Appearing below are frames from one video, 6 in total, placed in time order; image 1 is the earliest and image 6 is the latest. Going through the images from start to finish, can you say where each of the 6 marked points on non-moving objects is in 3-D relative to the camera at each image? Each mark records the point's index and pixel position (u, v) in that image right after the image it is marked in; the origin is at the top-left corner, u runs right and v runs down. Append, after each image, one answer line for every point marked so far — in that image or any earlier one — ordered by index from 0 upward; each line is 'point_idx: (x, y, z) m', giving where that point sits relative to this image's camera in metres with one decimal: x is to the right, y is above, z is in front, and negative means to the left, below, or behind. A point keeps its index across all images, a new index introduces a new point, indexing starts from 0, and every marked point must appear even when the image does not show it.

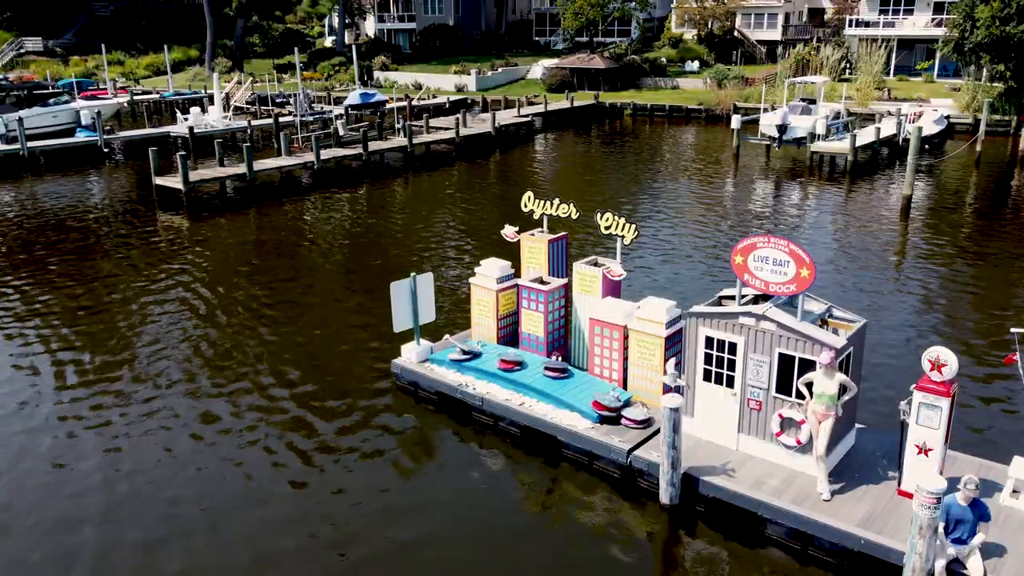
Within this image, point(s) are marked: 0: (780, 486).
0: (+2.9, -2.2, +11.1) m
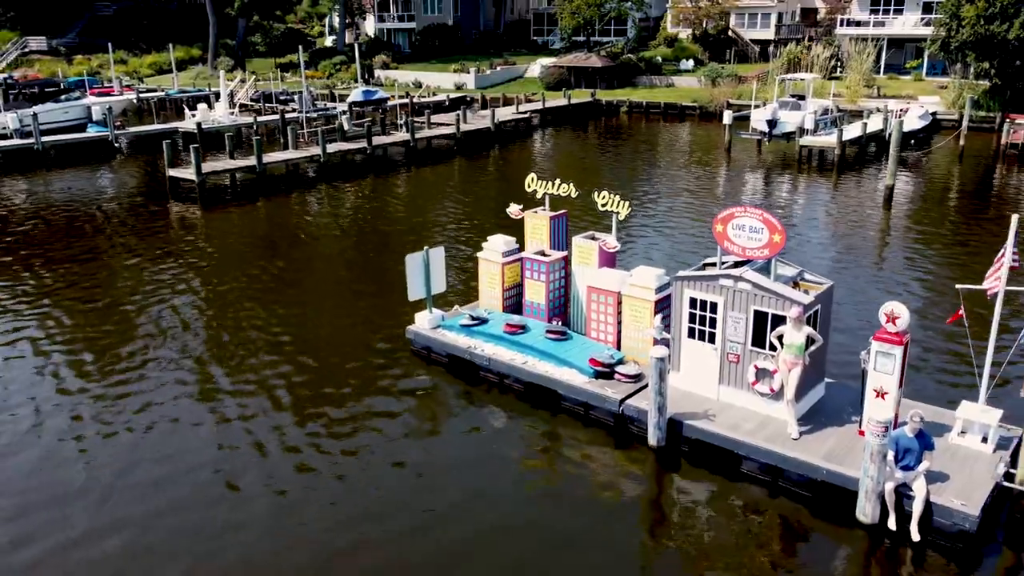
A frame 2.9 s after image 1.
0: (+3.0, -1.7, +12.5) m
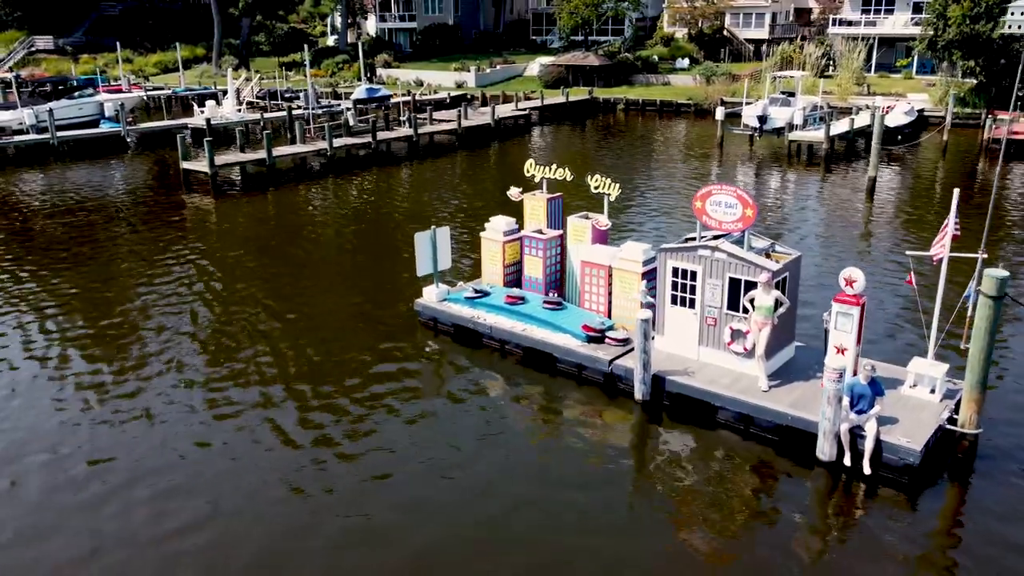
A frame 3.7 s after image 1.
0: (+3.0, -1.3, +14.0) m
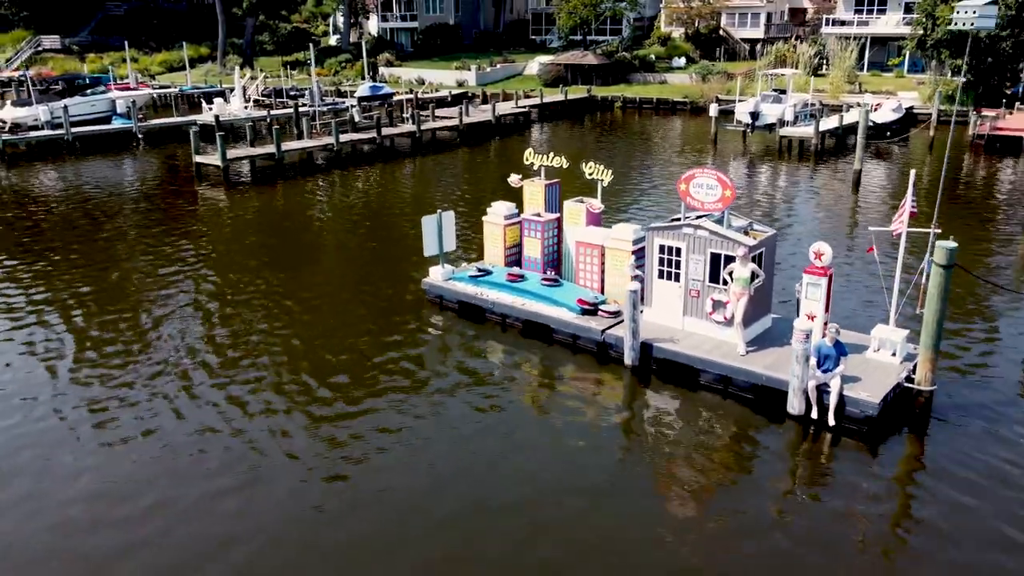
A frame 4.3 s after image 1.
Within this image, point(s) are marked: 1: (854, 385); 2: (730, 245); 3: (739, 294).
0: (+3.0, -0.9, +15.4) m
1: (+4.6, -1.3, +13.8) m
2: (+3.2, +0.6, +15.1) m
3: (+3.3, -0.1, +14.8) m
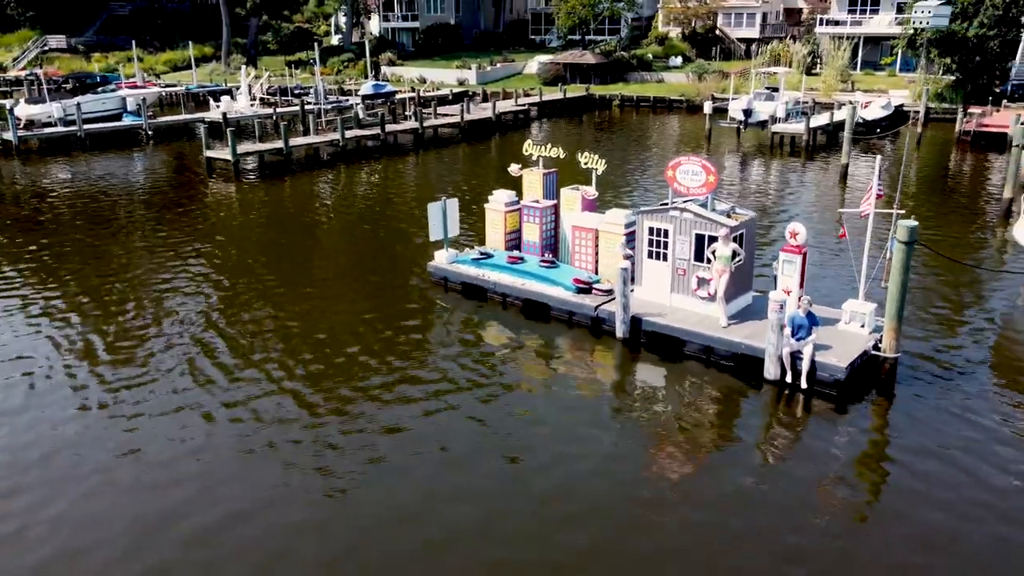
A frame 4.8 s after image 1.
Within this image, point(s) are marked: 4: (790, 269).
0: (+3.0, -0.5, +16.7) m
1: (+4.6, -1.0, +15.1) m
2: (+3.2, +1.0, +16.4) m
3: (+3.3, +0.3, +16.1) m
4: (+4.4, +0.3, +15.9) m
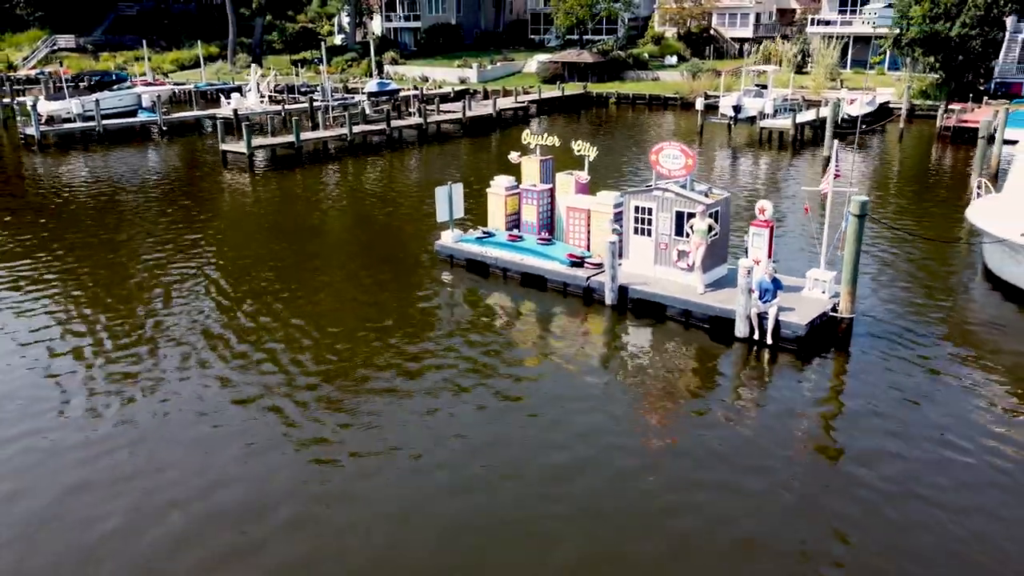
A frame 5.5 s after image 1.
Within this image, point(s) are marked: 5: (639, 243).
0: (+3.0, 0.0, +18.7) m
1: (+4.6, -0.4, +17.1) m
2: (+3.2, +1.5, +18.4) m
3: (+3.3, +0.8, +18.1) m
4: (+4.4, +0.8, +17.9) m
5: (+2.4, +0.8, +19.6) m
